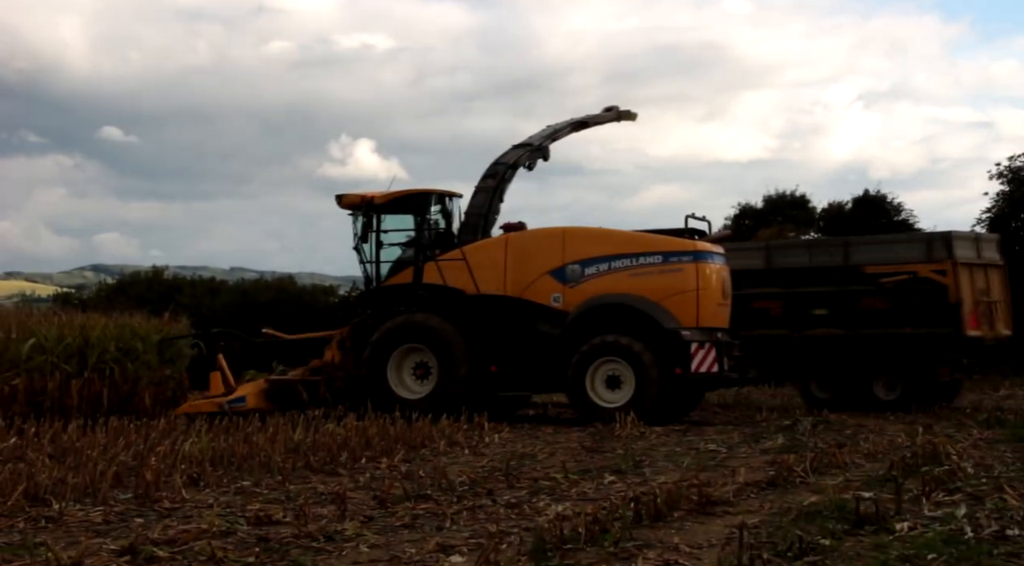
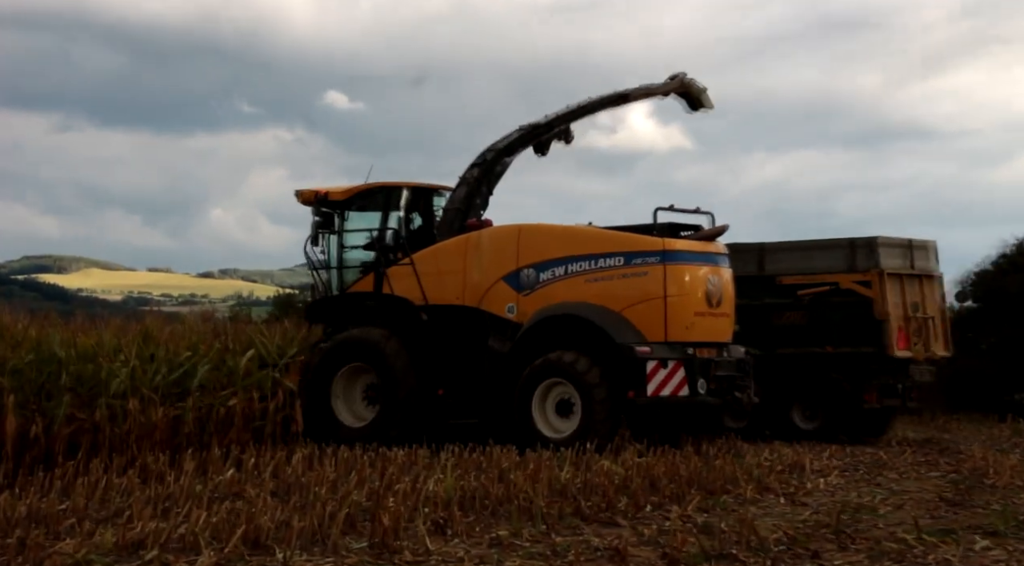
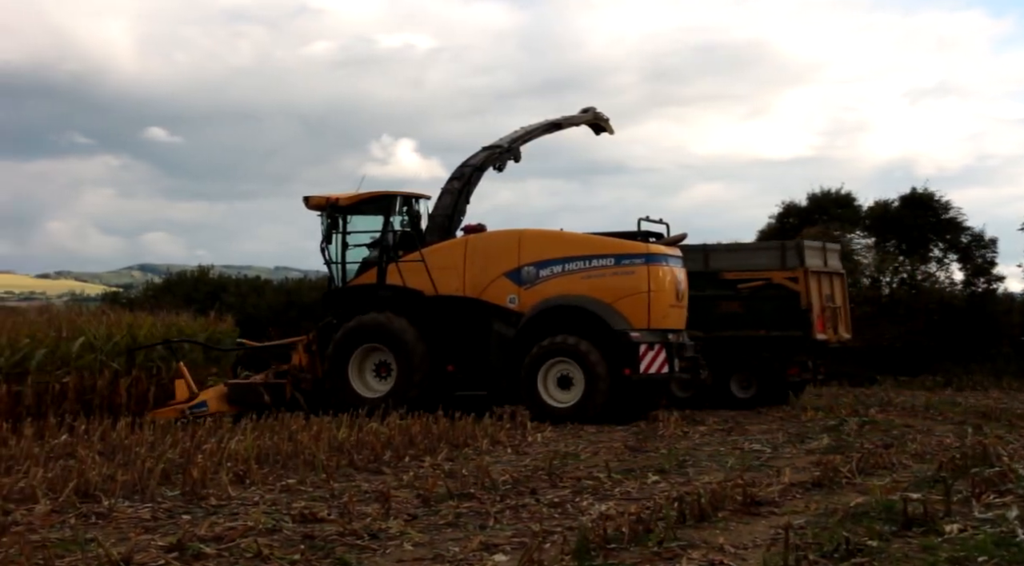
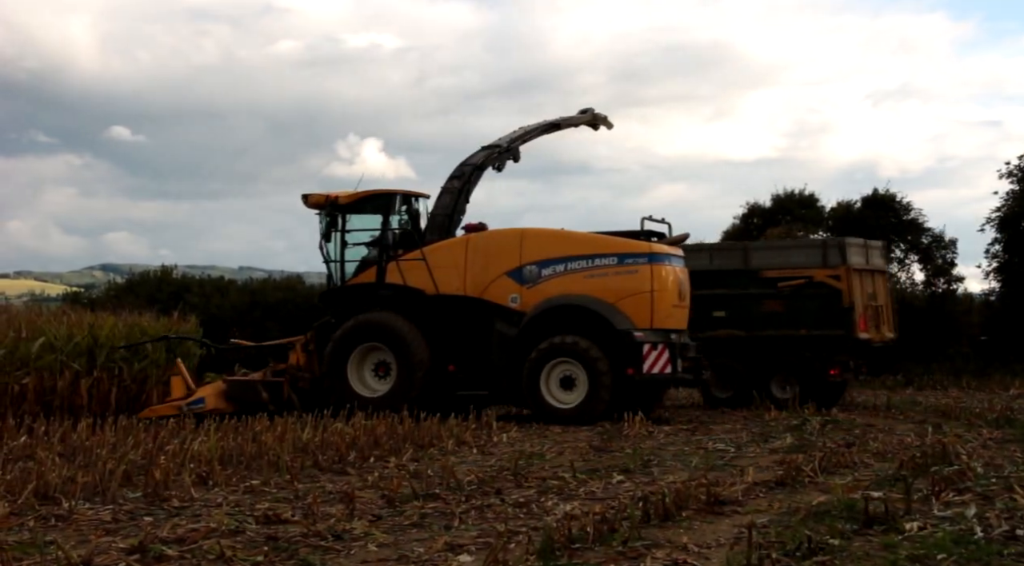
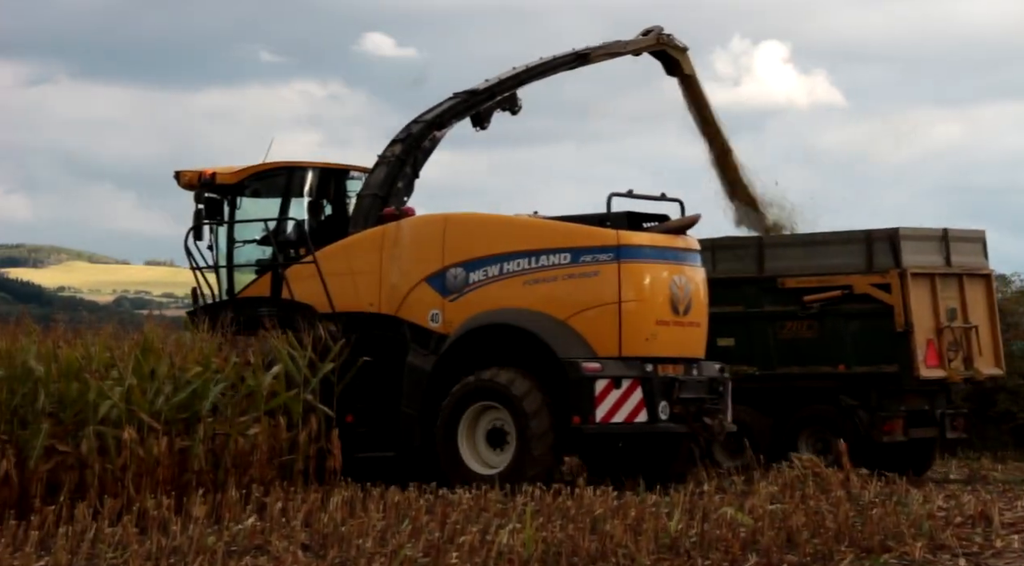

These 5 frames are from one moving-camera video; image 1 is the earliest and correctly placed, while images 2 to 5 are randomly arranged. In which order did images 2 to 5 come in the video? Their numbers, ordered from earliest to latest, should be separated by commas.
4, 3, 2, 5
